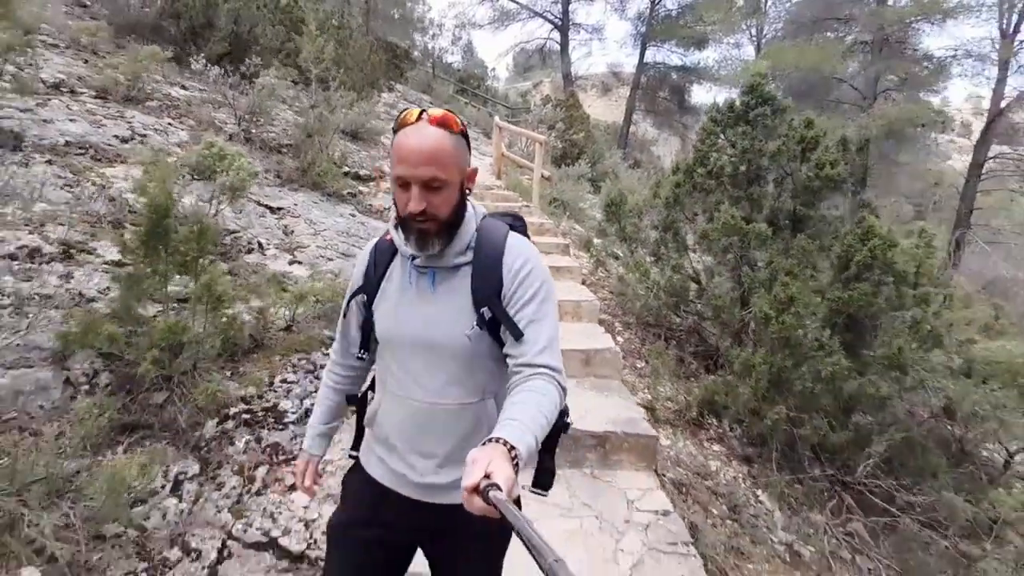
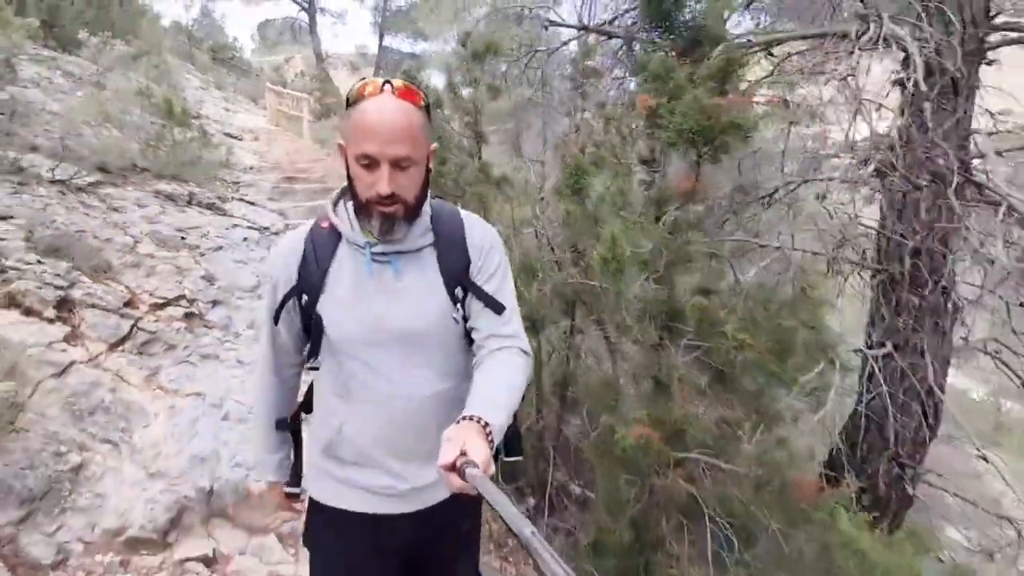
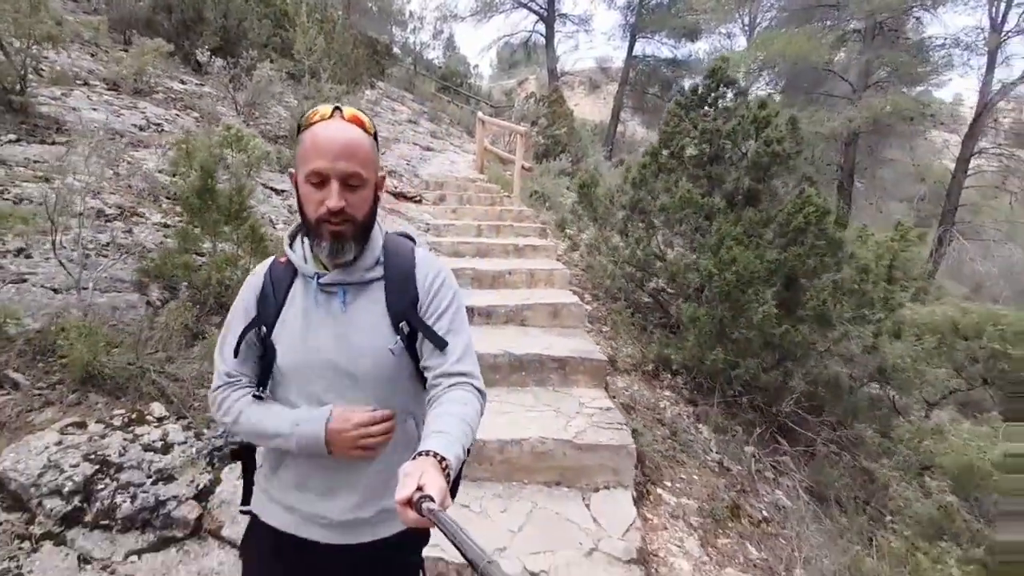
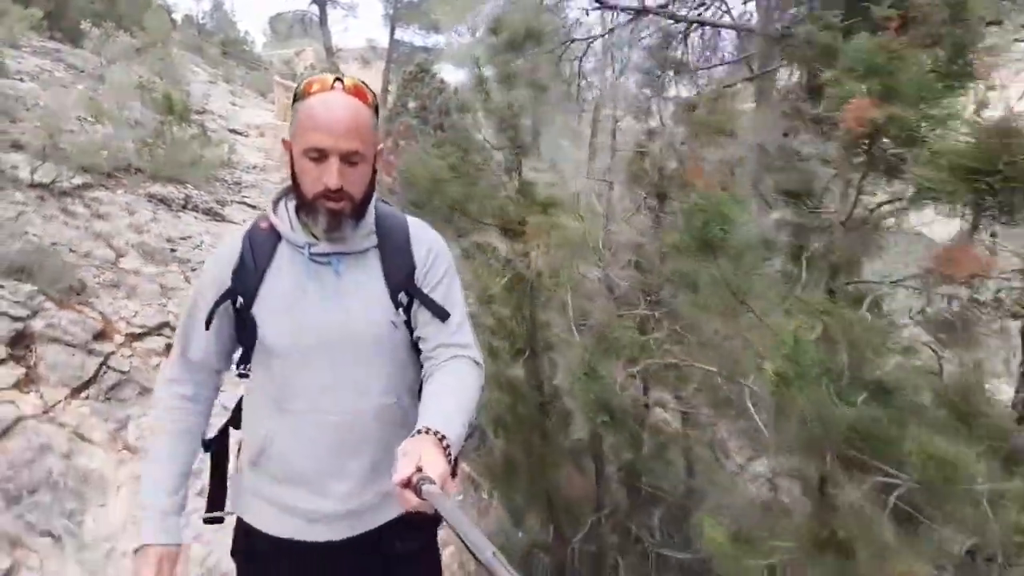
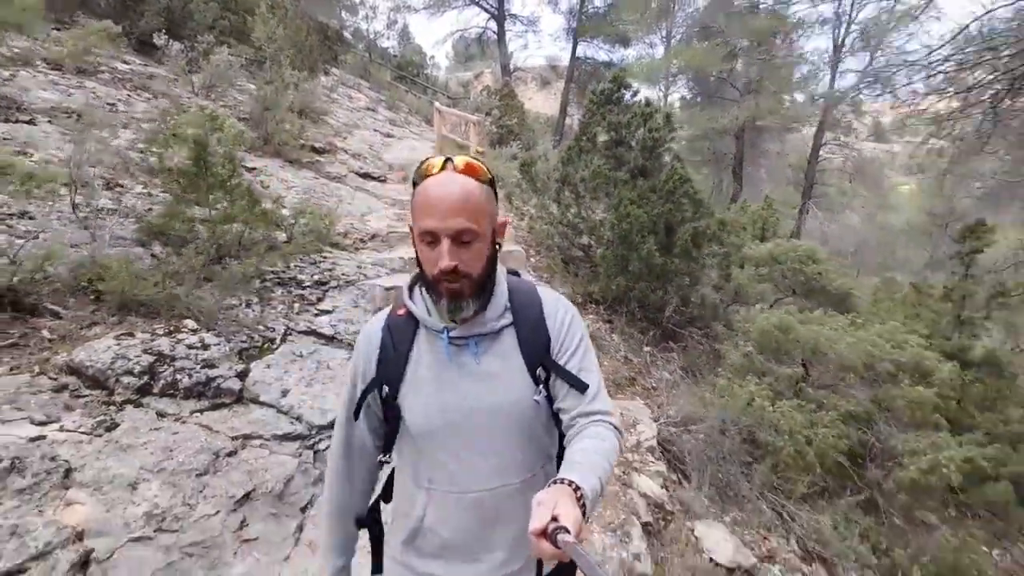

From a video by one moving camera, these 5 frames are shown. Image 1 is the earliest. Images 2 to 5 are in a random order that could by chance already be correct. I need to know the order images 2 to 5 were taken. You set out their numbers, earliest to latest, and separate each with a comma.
3, 5, 4, 2
